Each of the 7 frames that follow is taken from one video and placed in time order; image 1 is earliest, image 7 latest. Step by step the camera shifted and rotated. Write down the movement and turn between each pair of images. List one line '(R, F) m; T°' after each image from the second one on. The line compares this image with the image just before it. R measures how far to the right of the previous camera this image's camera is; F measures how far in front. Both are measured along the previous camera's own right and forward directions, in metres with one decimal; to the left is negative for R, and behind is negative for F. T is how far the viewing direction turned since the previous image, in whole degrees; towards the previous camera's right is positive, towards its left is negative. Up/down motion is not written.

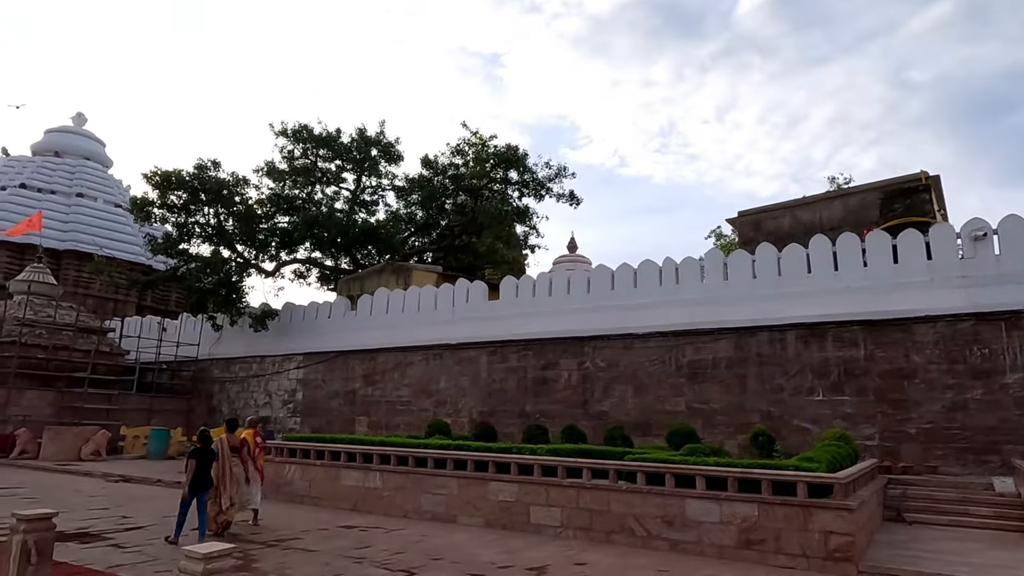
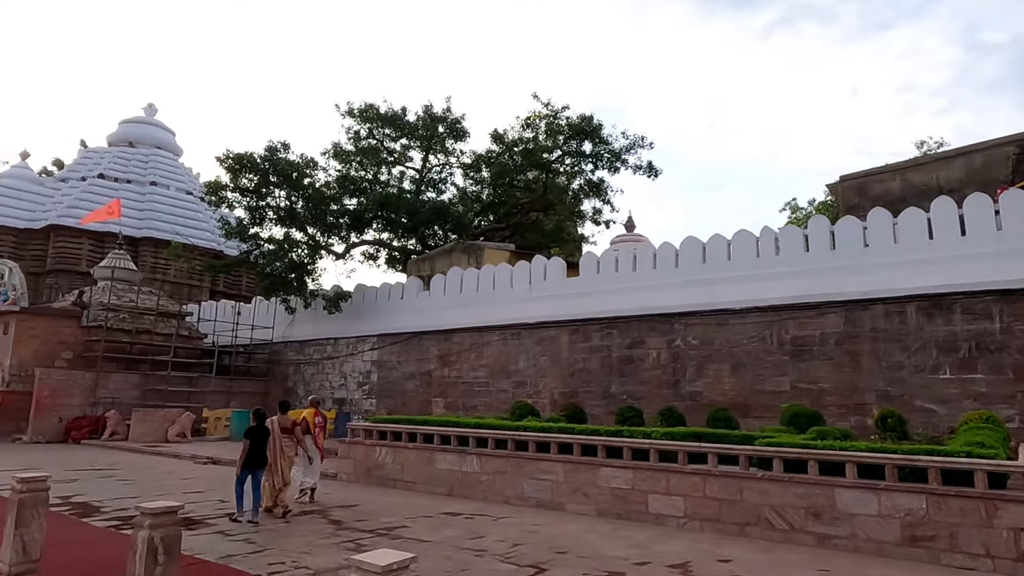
(-0.5, +0.5) m; -5°
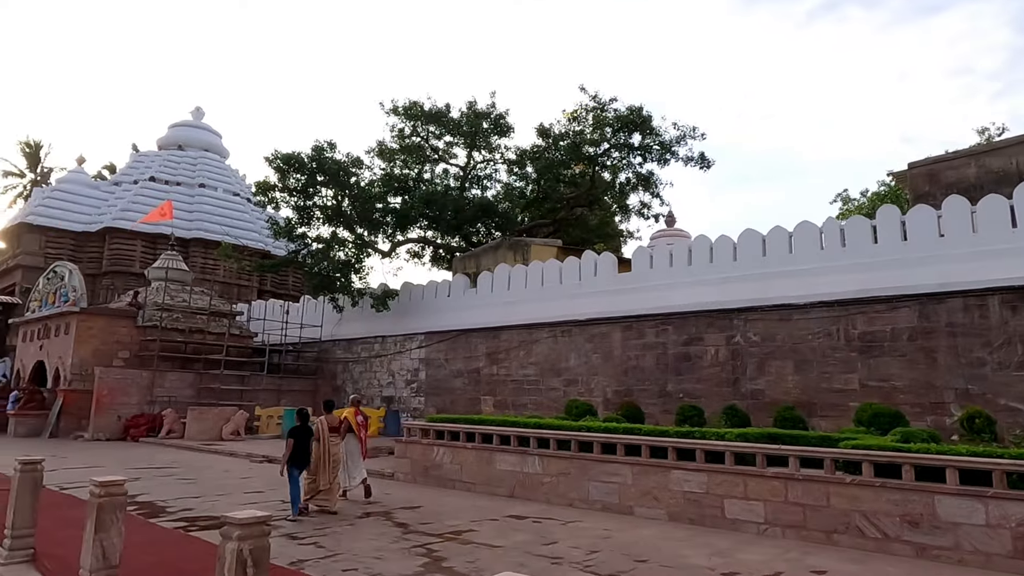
(-0.3, +0.2) m; -3°
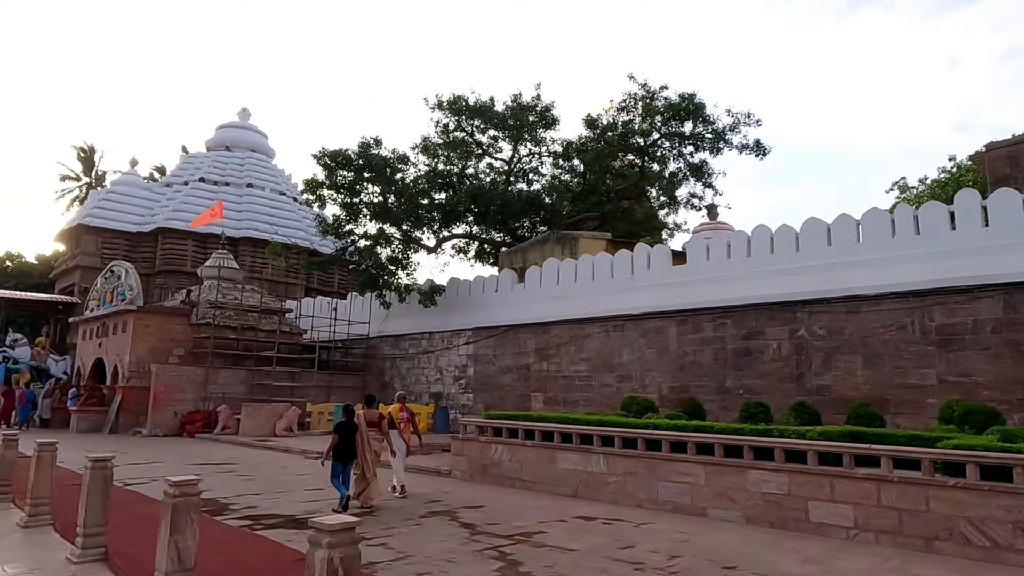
(-0.2, +0.2) m; -3°
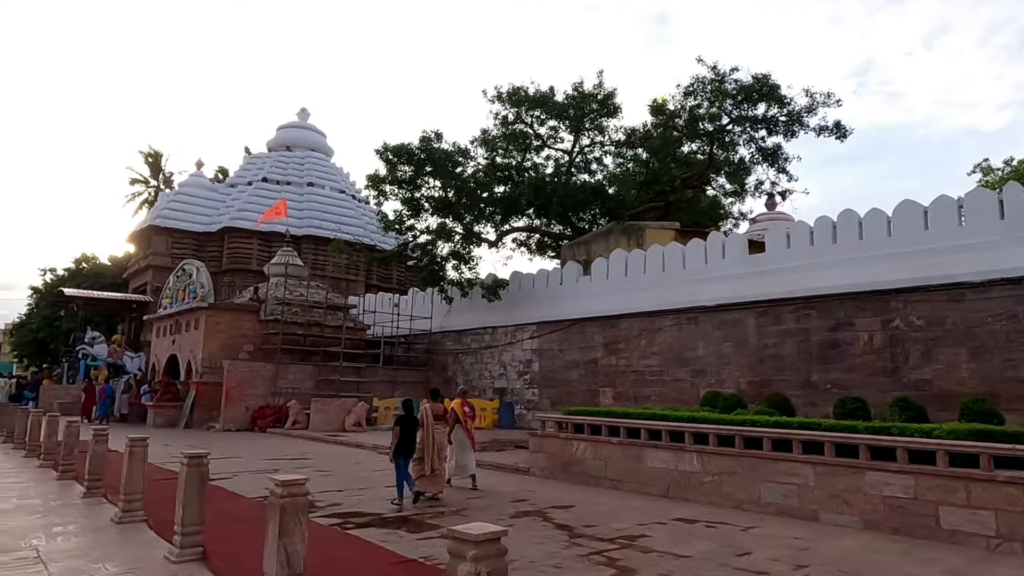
(-0.3, +0.3) m; -4°
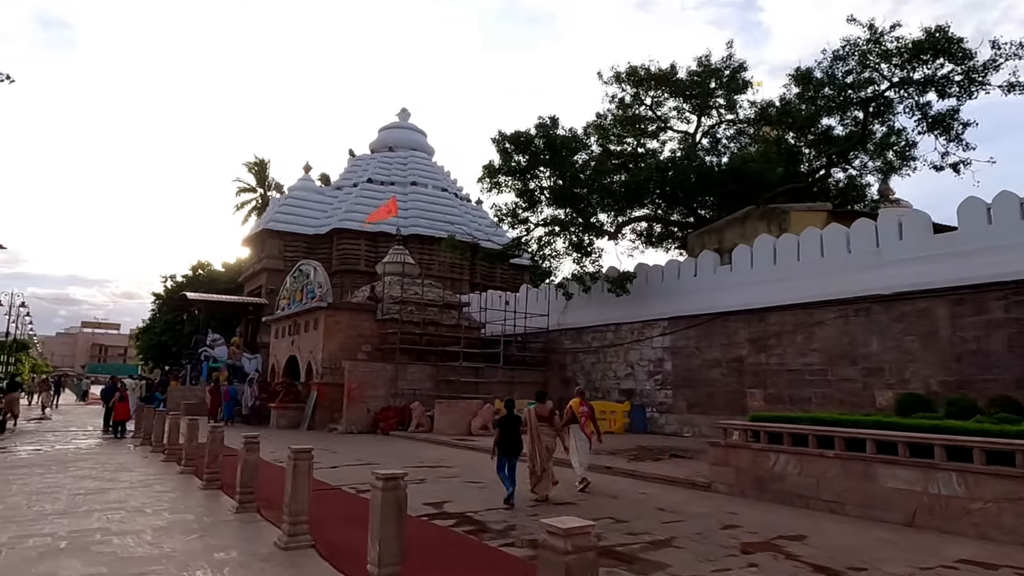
(-0.9, +0.9) m; -7°
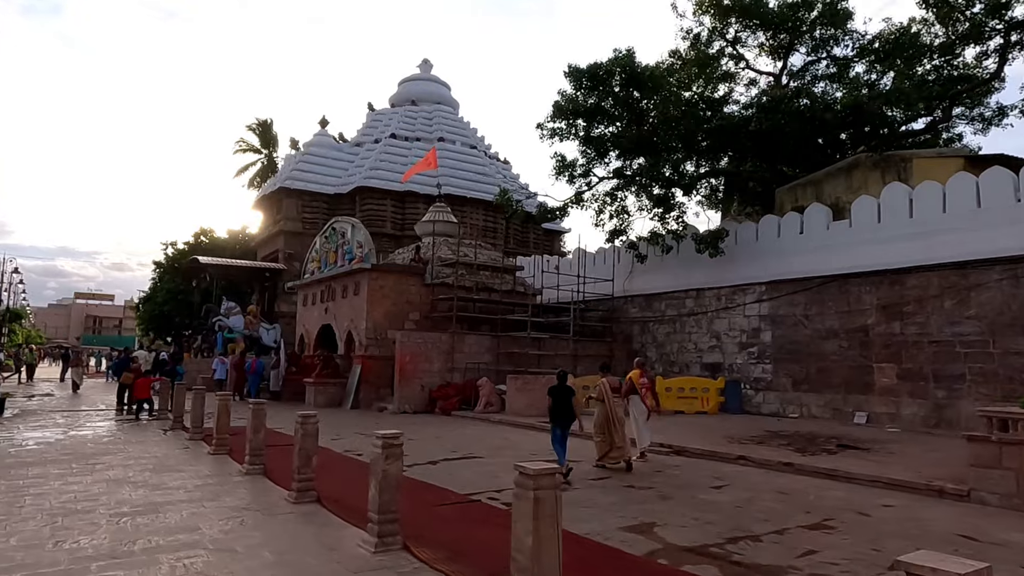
(-1.5, +1.9) m; +1°
